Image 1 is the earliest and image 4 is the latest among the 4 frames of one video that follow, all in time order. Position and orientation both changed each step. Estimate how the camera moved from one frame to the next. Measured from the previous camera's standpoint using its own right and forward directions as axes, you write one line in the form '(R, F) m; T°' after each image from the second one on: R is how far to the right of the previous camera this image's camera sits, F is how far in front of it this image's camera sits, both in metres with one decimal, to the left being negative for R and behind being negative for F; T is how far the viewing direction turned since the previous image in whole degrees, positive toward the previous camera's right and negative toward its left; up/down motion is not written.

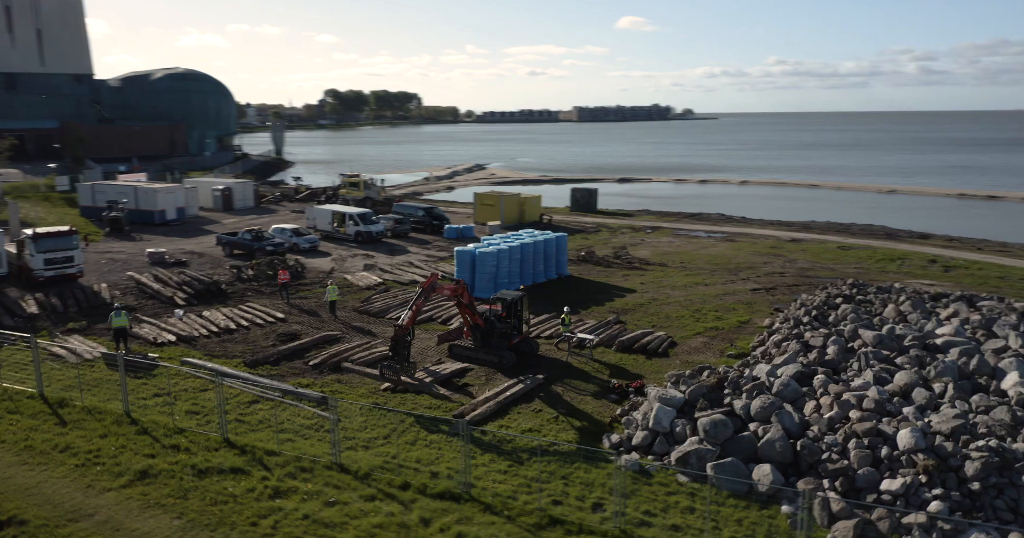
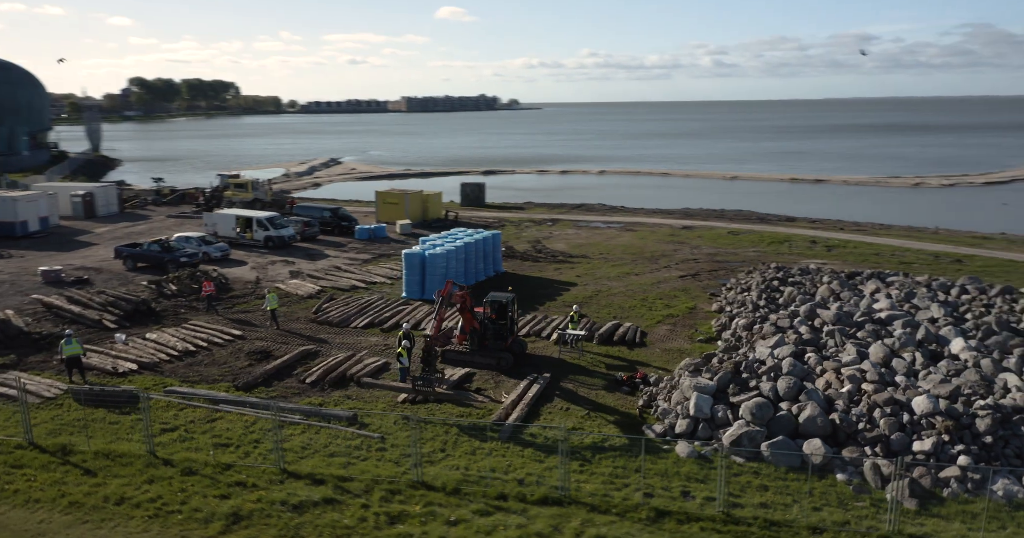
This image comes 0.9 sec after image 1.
(-4.4, +0.2) m; +13°
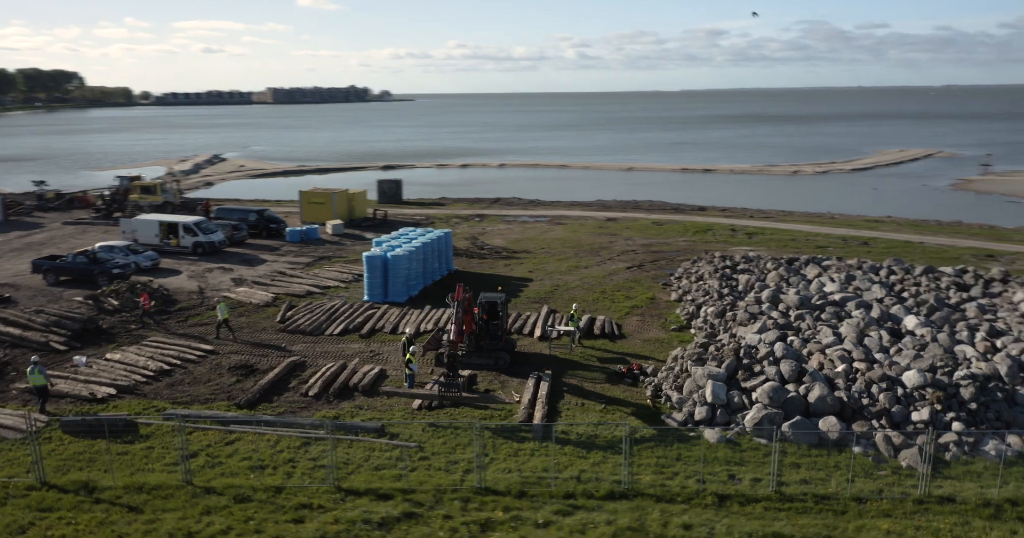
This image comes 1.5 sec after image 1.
(-3.2, +0.1) m; +9°
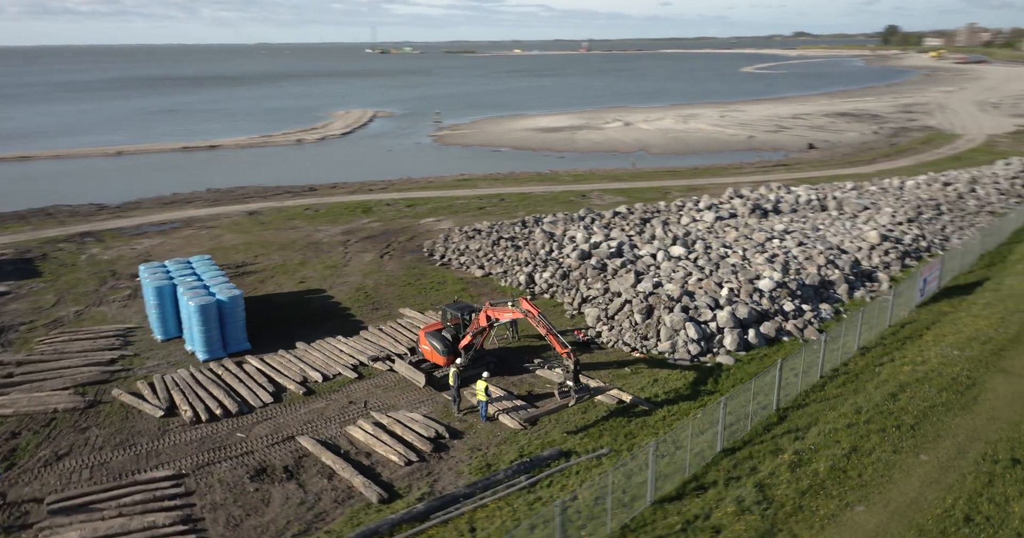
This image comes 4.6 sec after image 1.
(-14.1, +5.3) m; +45°
